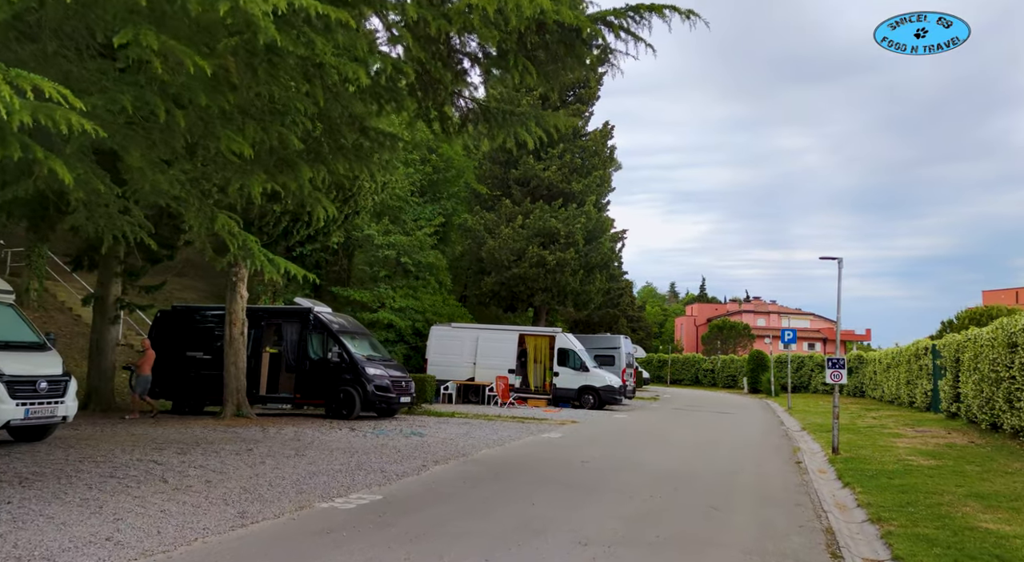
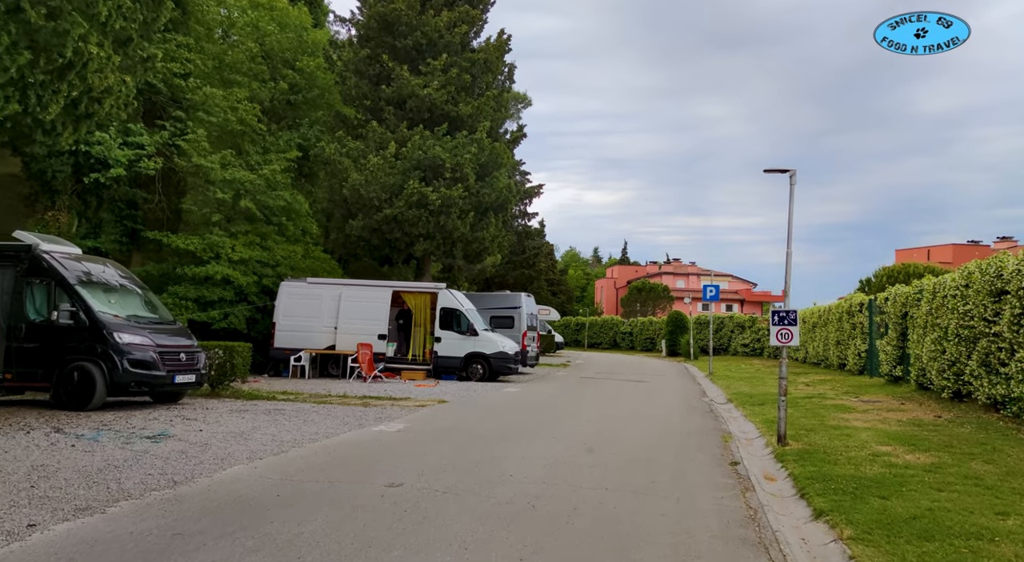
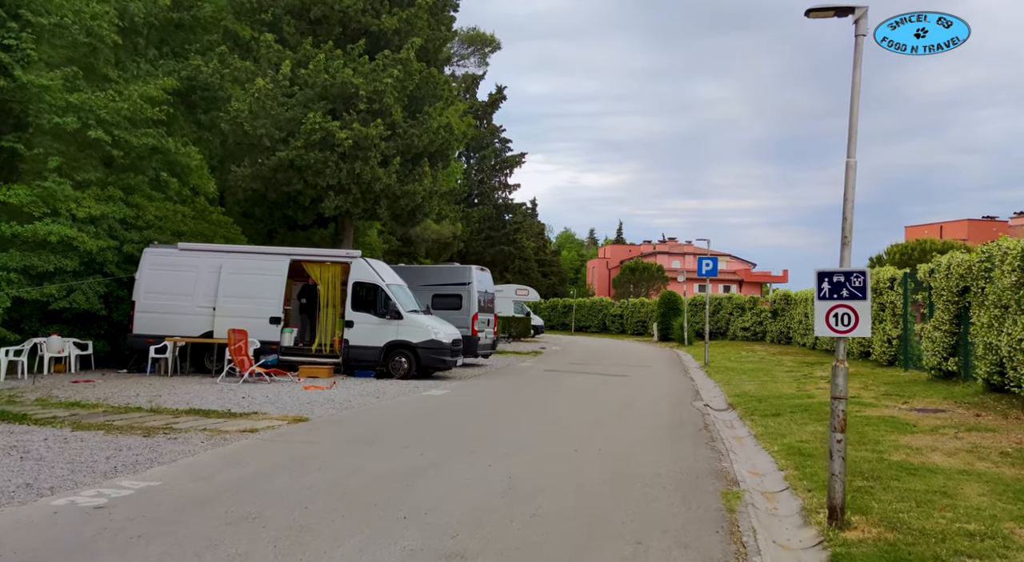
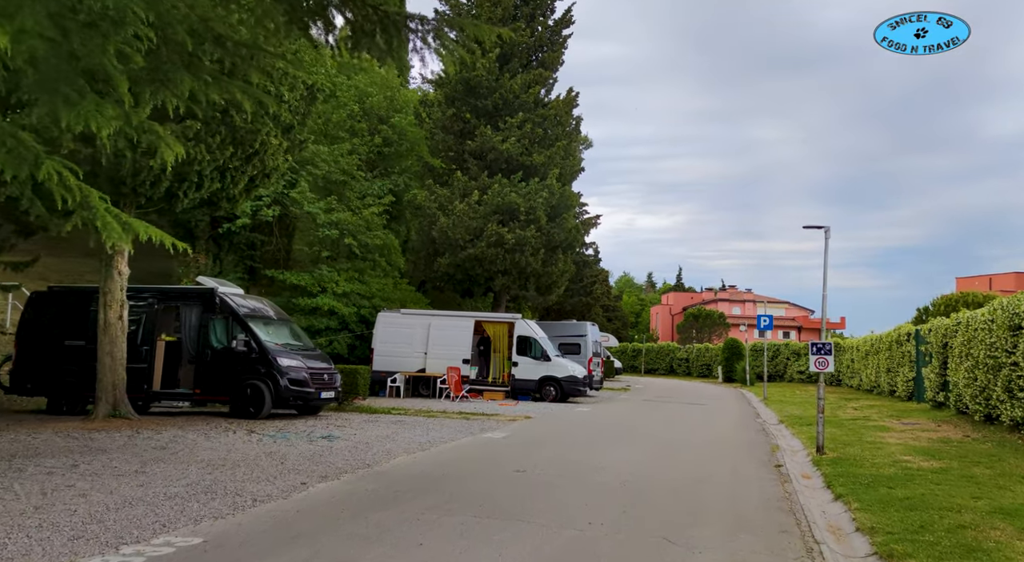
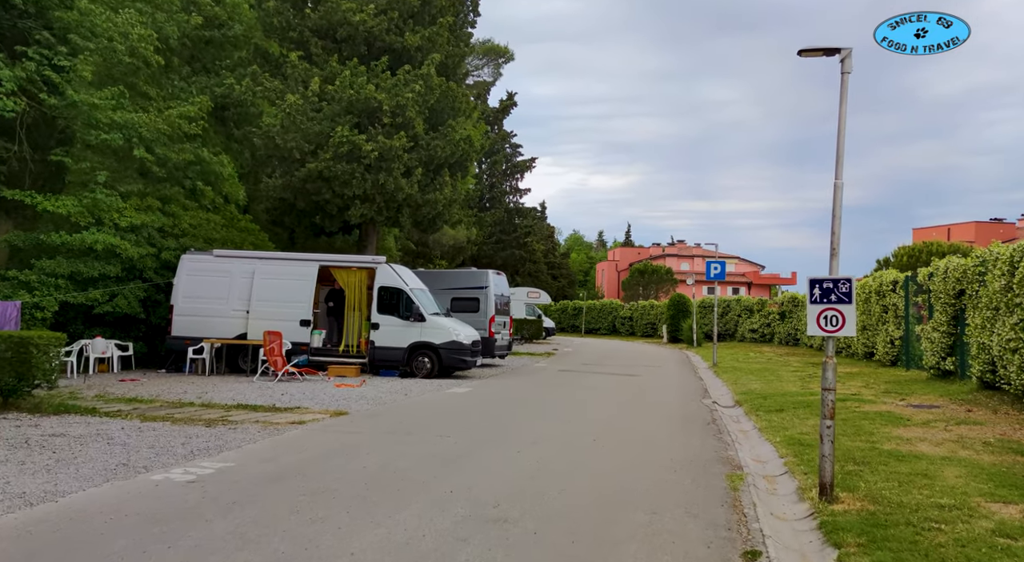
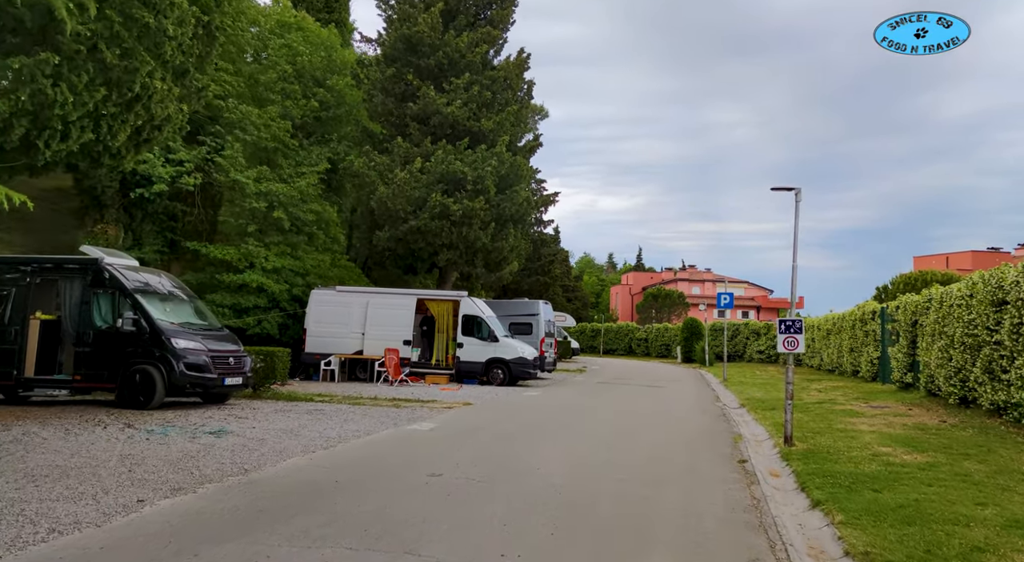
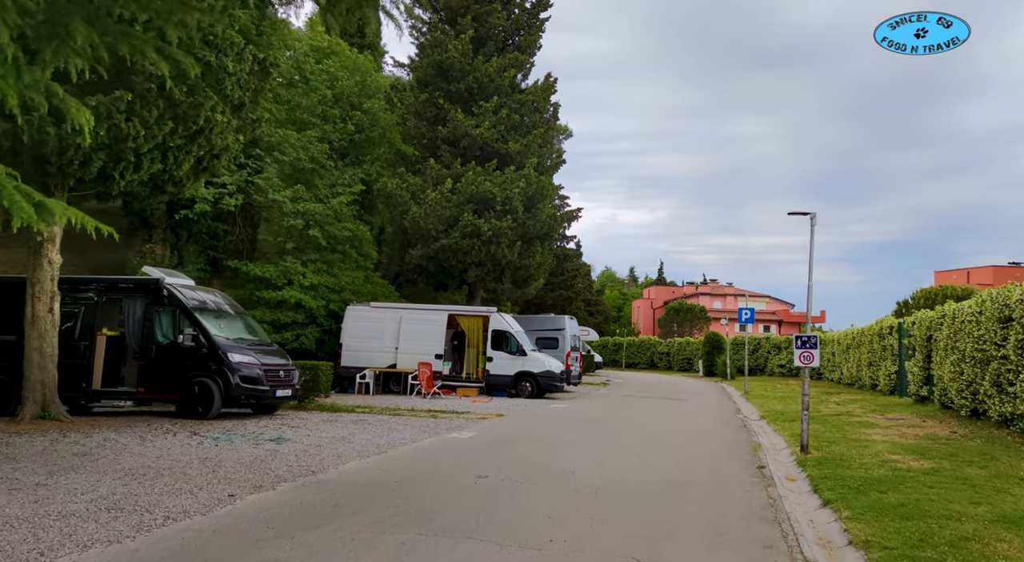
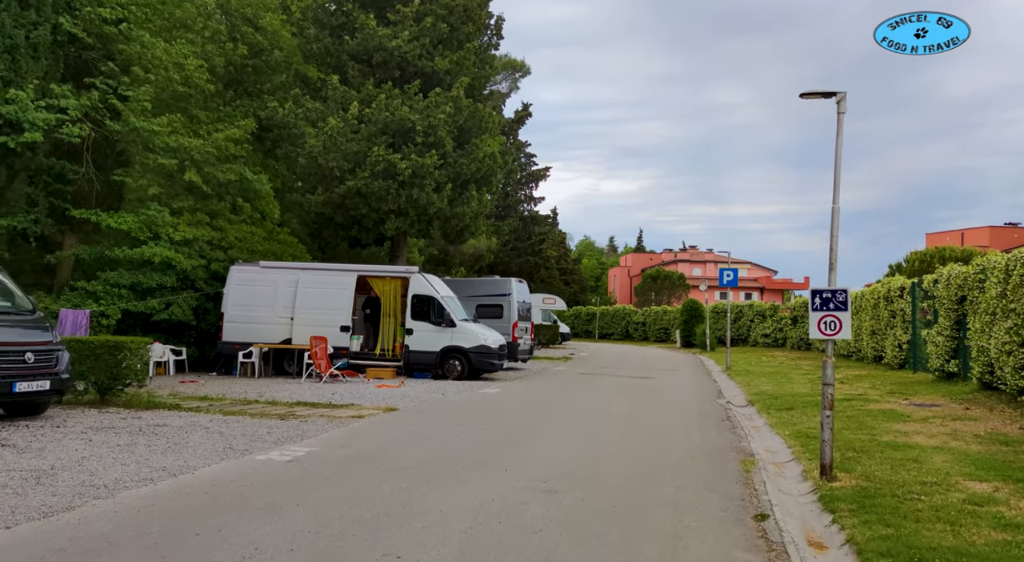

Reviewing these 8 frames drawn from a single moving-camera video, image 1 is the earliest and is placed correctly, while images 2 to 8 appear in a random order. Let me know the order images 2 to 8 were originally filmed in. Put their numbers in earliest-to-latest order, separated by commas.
4, 7, 6, 2, 8, 5, 3
